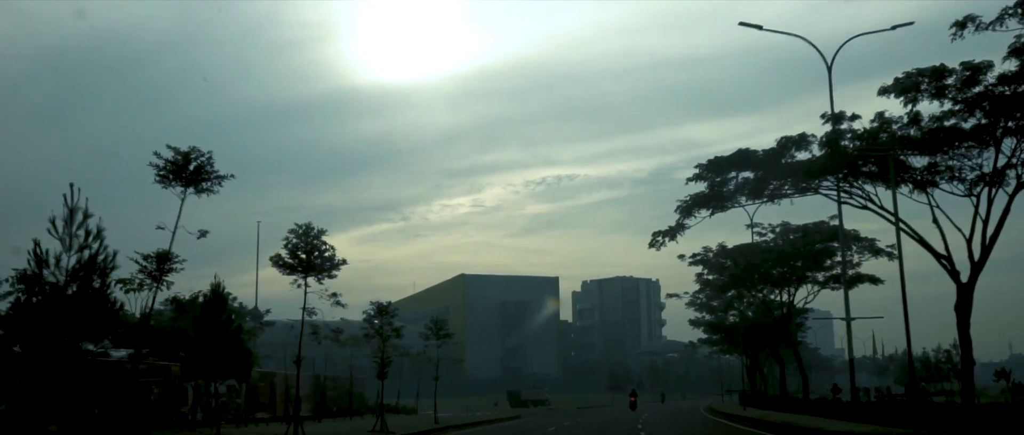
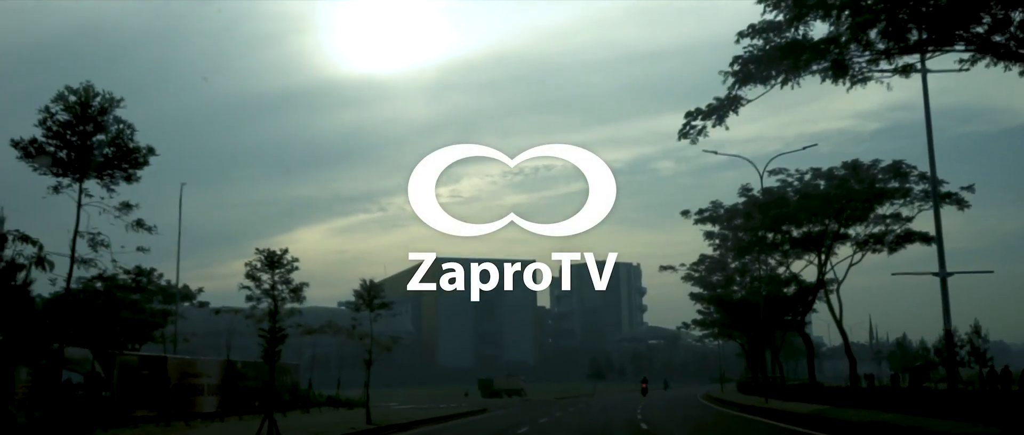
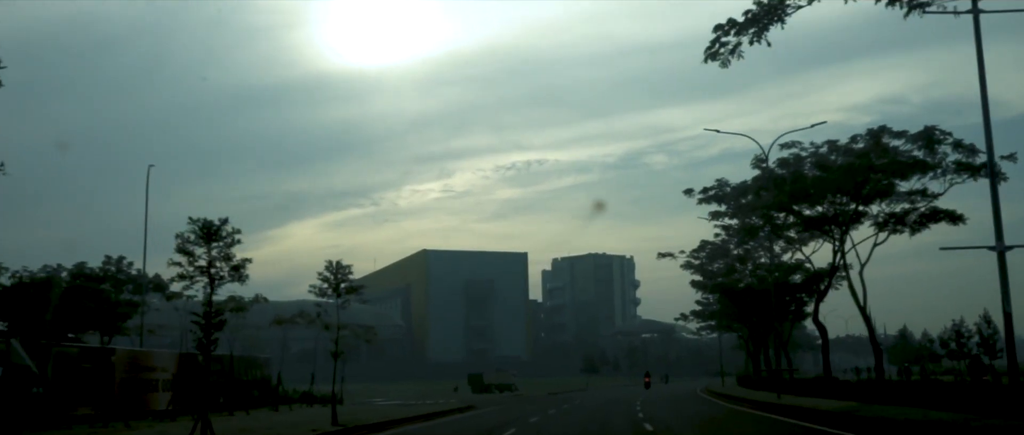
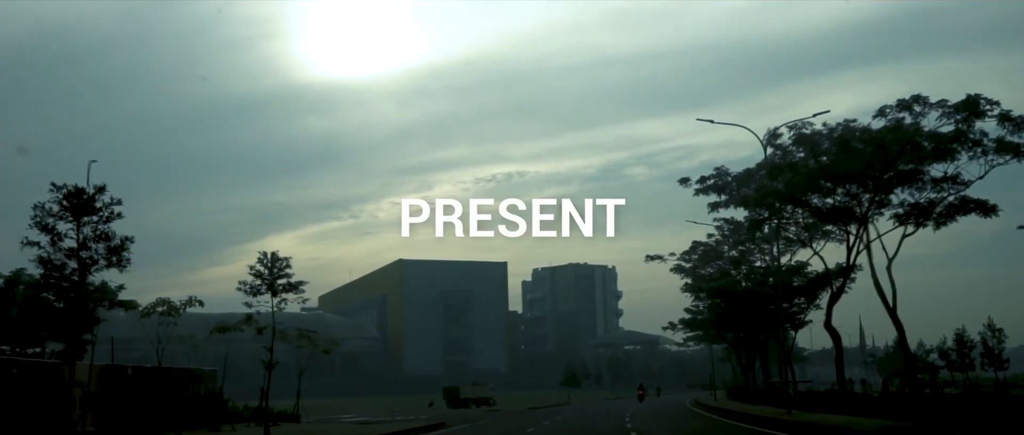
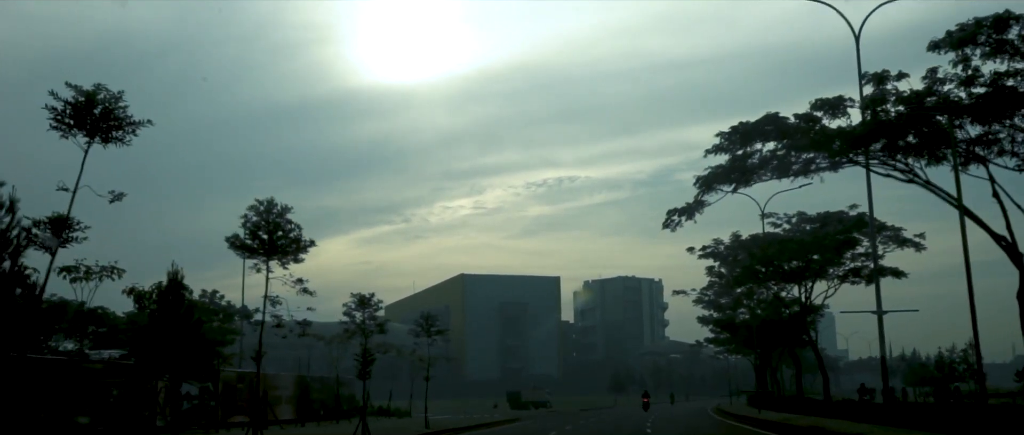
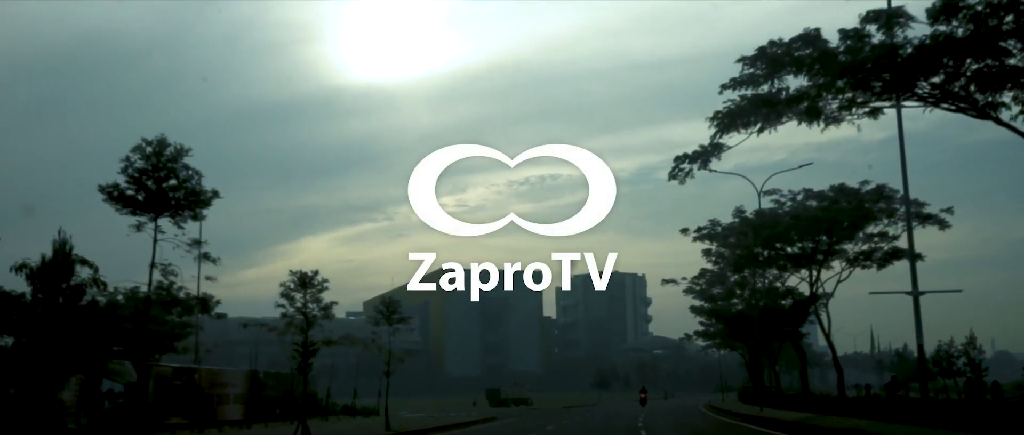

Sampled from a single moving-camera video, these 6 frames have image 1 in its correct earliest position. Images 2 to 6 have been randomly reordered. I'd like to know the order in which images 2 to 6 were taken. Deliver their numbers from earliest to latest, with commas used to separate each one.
5, 6, 2, 3, 4
